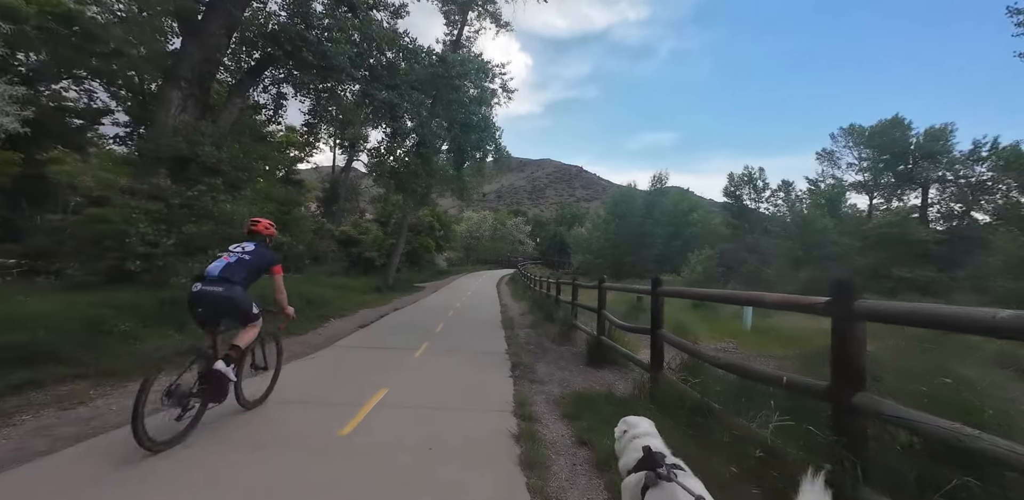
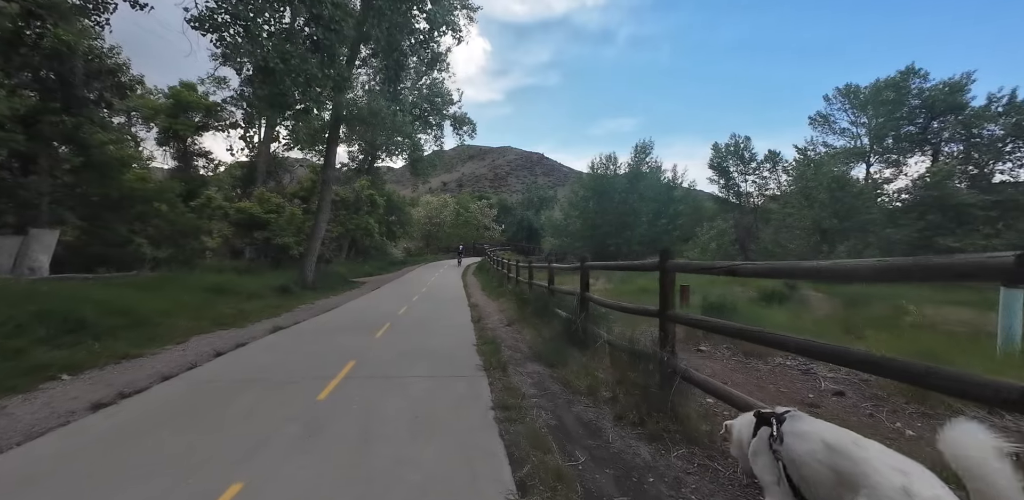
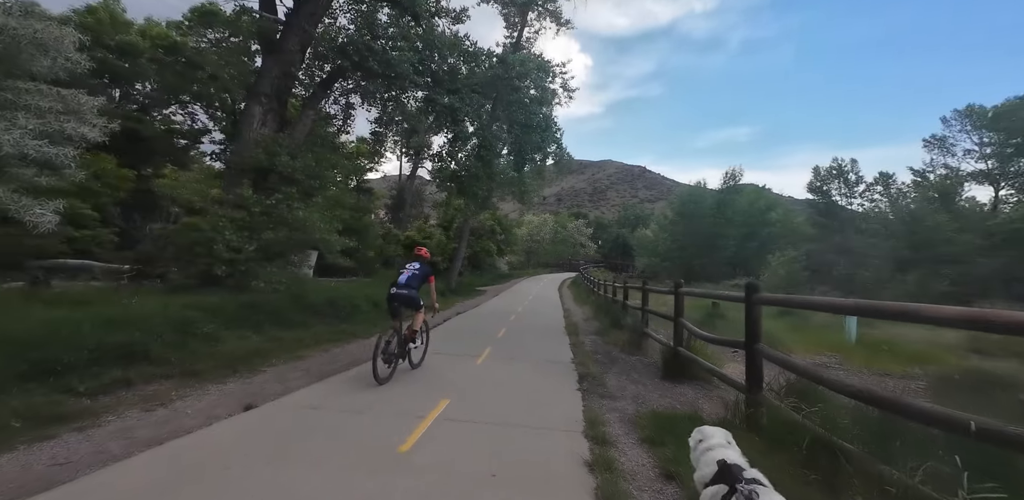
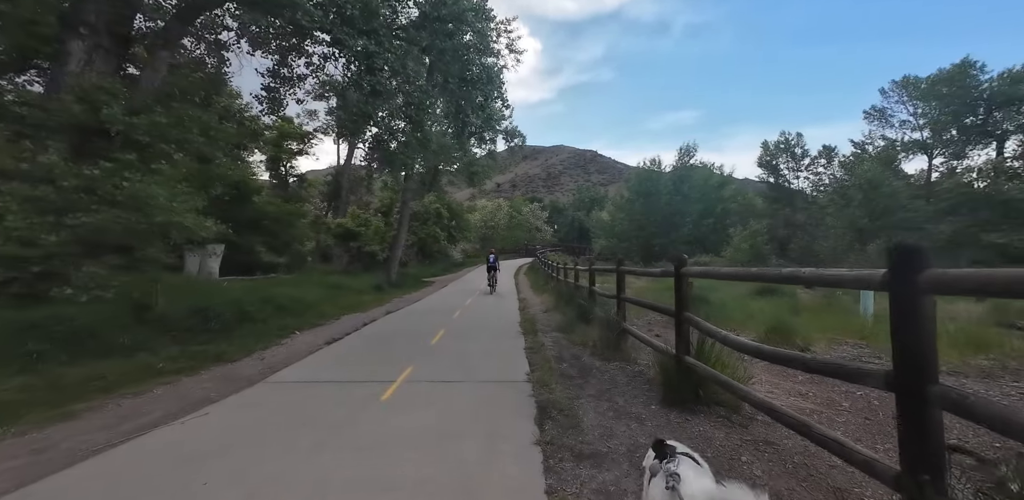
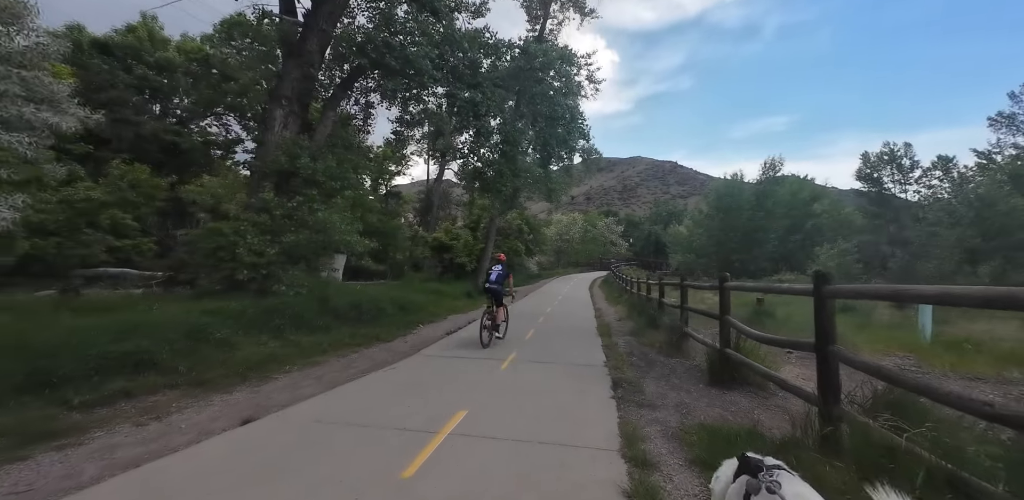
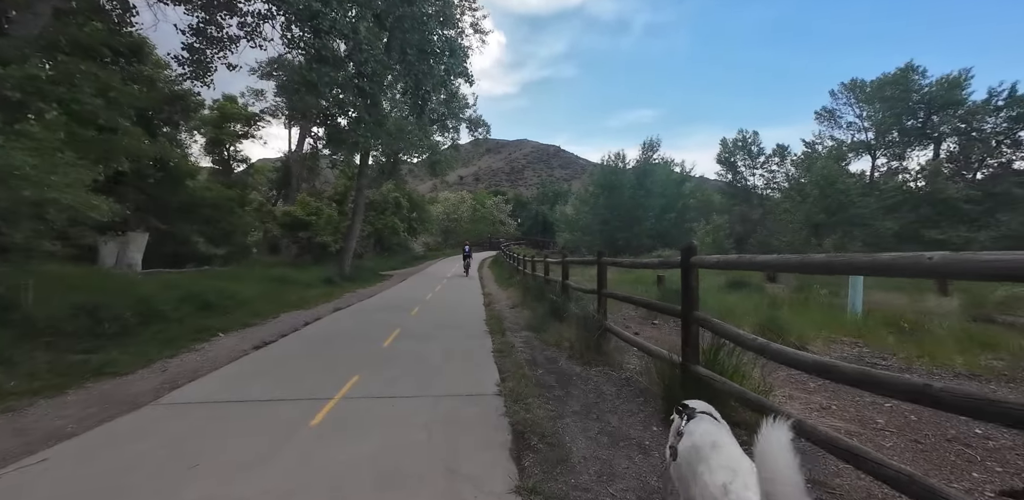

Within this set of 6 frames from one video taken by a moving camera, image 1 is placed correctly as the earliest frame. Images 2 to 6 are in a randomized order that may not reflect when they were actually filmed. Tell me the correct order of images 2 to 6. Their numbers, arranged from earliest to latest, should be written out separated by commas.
3, 5, 4, 6, 2
